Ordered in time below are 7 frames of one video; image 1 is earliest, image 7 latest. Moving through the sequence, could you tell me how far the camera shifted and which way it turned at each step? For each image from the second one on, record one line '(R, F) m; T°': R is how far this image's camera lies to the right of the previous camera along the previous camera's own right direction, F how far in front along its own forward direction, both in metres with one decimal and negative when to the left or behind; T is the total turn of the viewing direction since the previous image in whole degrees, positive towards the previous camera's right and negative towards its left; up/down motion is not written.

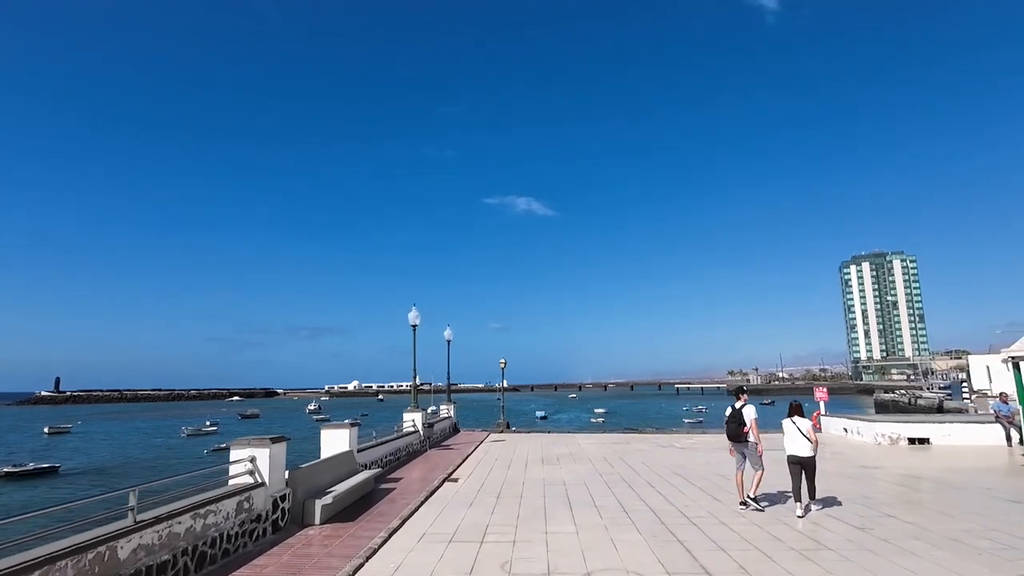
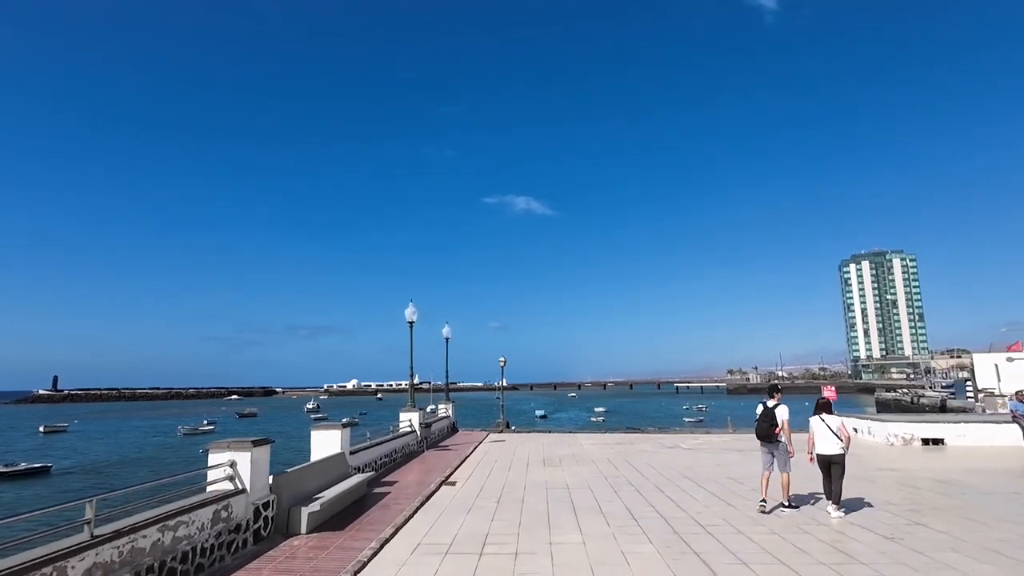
(0.0, +0.6) m; 0°
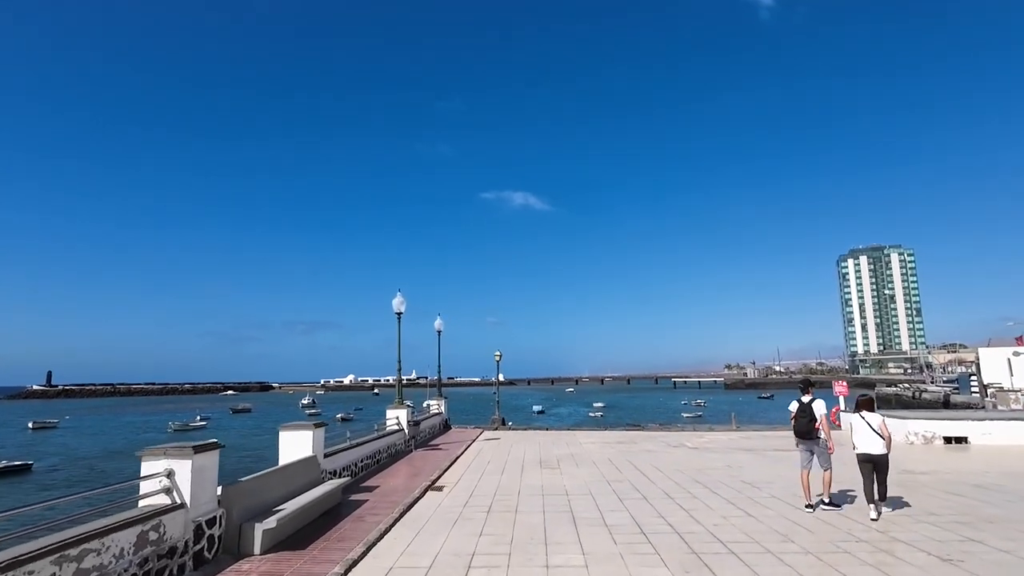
(+0.1, +1.2) m; 0°
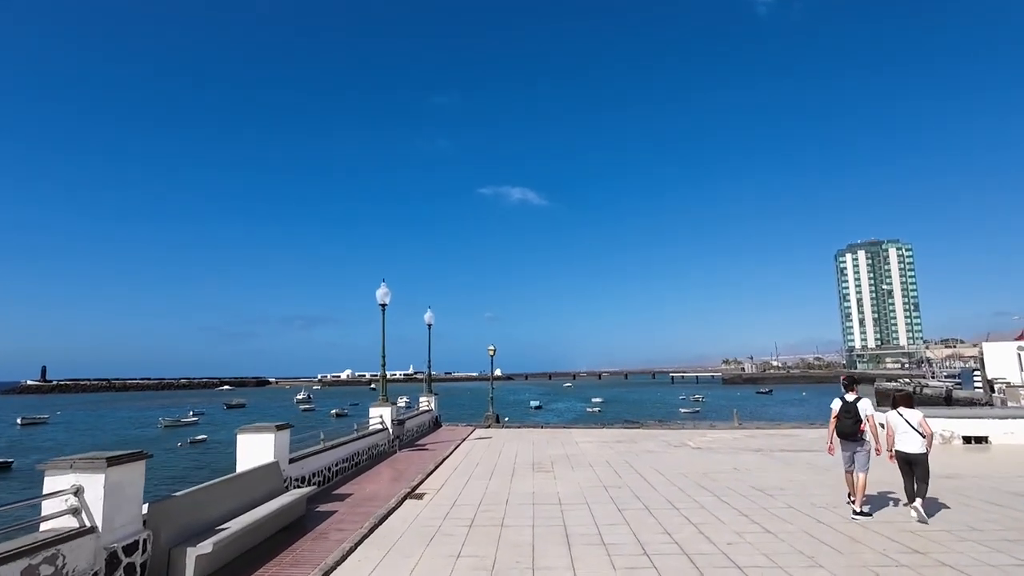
(+0.2, +1.0) m; 0°
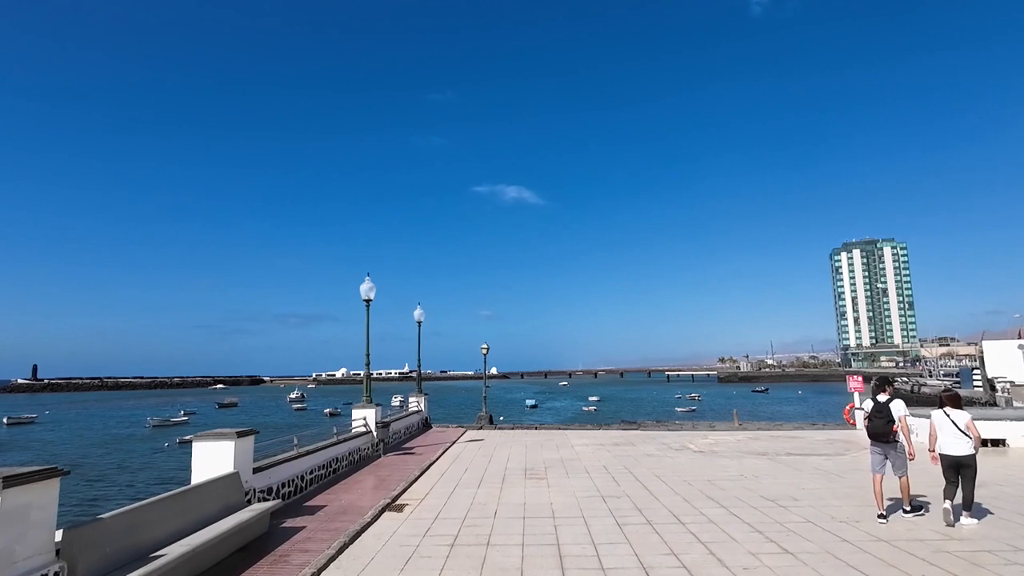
(+0.1, +0.9) m; 0°
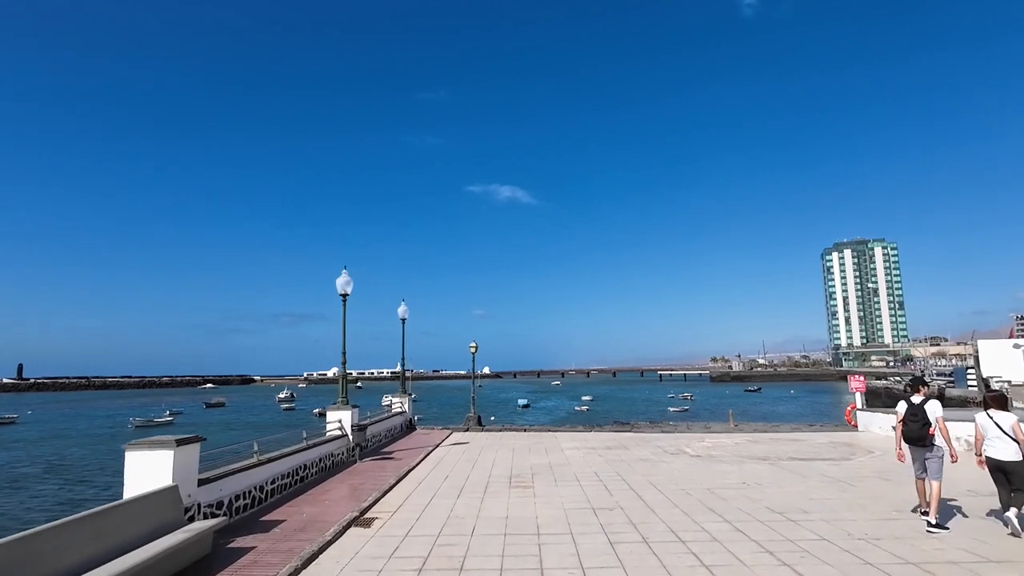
(+0.2, +0.9) m; +1°
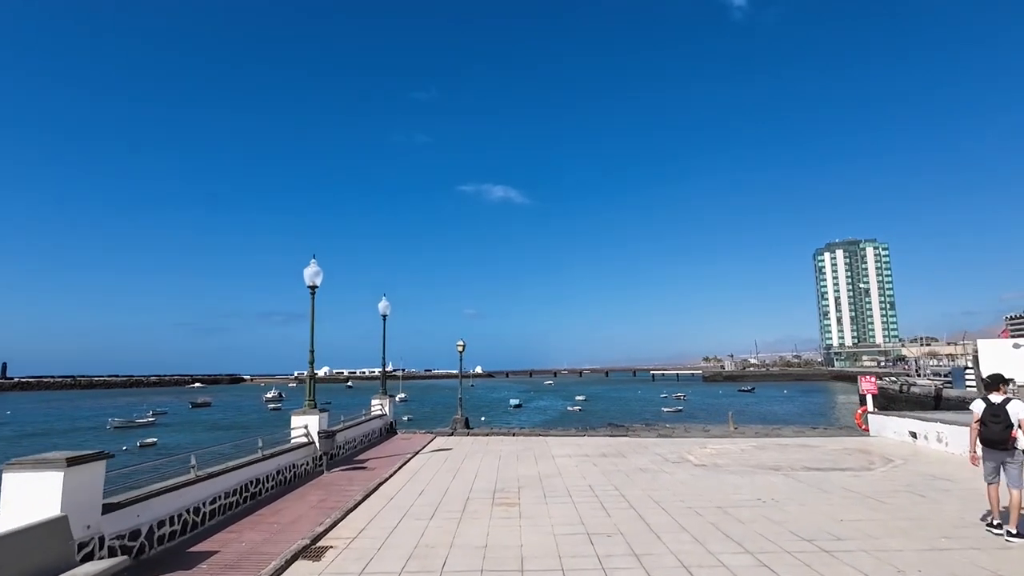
(+0.1, +1.3) m; +1°
